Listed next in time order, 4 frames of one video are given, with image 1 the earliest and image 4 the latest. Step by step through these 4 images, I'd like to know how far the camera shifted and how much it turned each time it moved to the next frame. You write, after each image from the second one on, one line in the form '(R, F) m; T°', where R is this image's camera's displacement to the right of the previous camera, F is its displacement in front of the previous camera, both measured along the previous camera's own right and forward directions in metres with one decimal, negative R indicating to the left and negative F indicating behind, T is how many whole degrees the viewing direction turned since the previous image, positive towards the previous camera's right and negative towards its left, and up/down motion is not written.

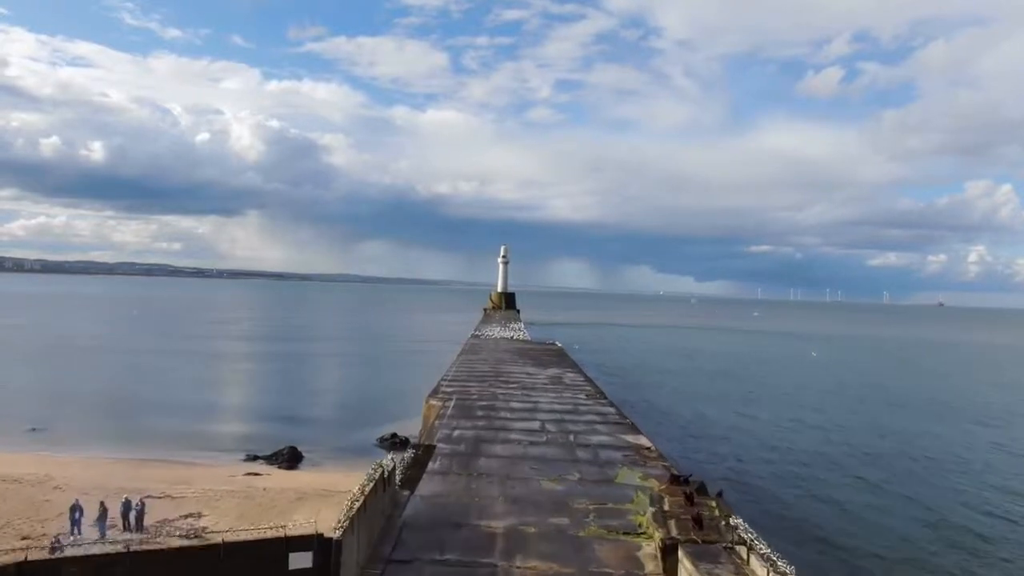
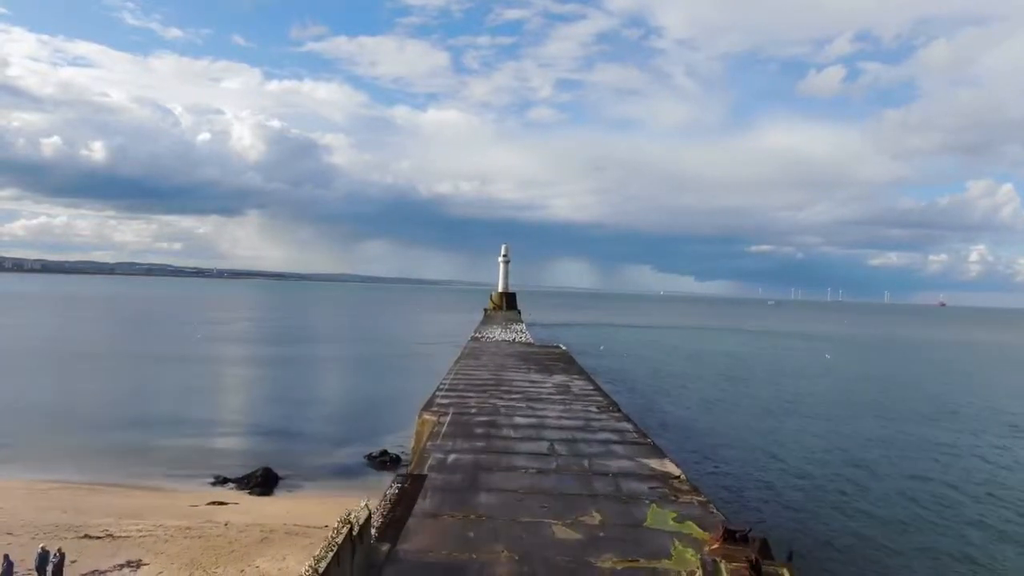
(0.0, +0.5) m; 0°
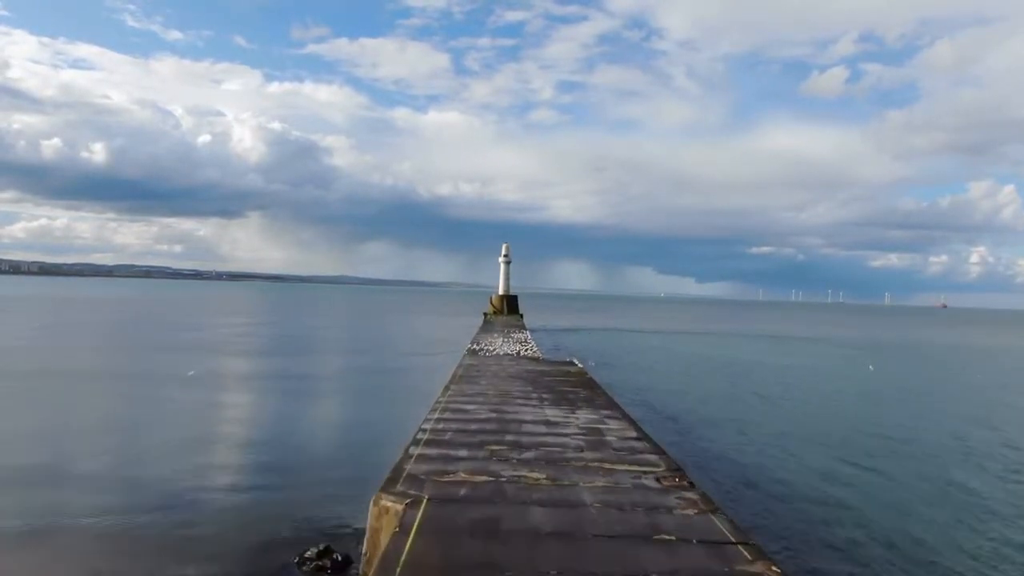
(-0.2, +0.9) m; 0°
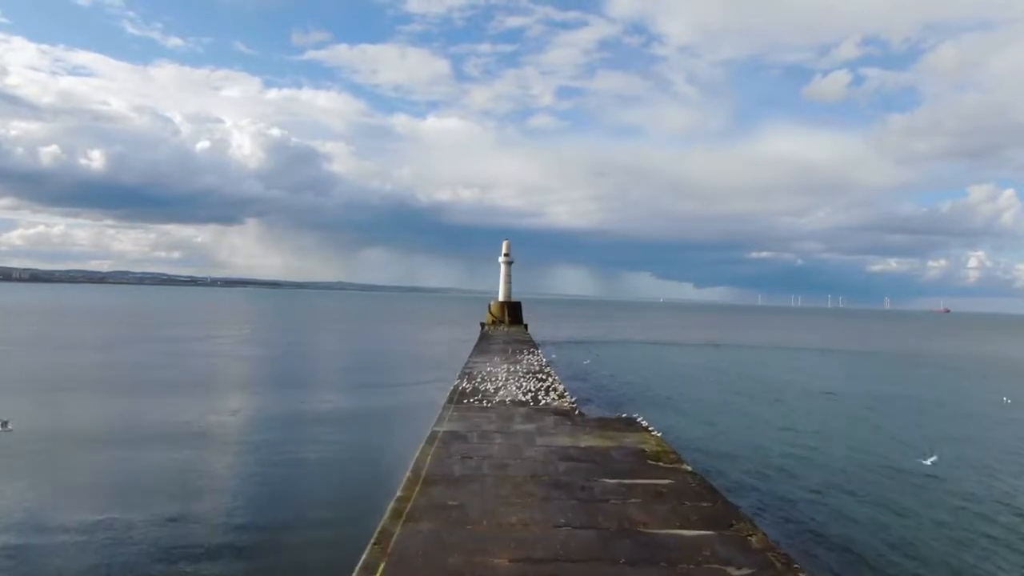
(-0.4, +2.3) m; 0°
